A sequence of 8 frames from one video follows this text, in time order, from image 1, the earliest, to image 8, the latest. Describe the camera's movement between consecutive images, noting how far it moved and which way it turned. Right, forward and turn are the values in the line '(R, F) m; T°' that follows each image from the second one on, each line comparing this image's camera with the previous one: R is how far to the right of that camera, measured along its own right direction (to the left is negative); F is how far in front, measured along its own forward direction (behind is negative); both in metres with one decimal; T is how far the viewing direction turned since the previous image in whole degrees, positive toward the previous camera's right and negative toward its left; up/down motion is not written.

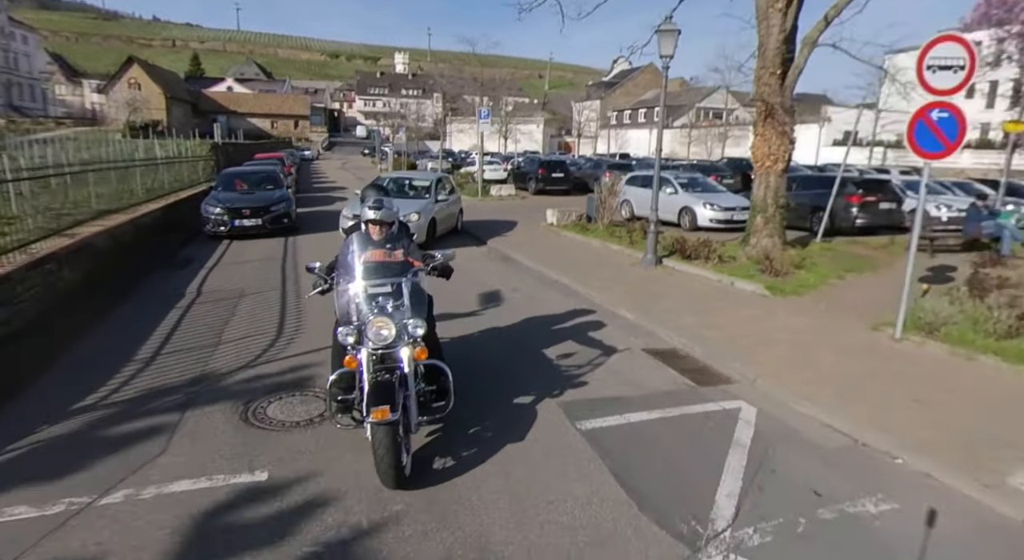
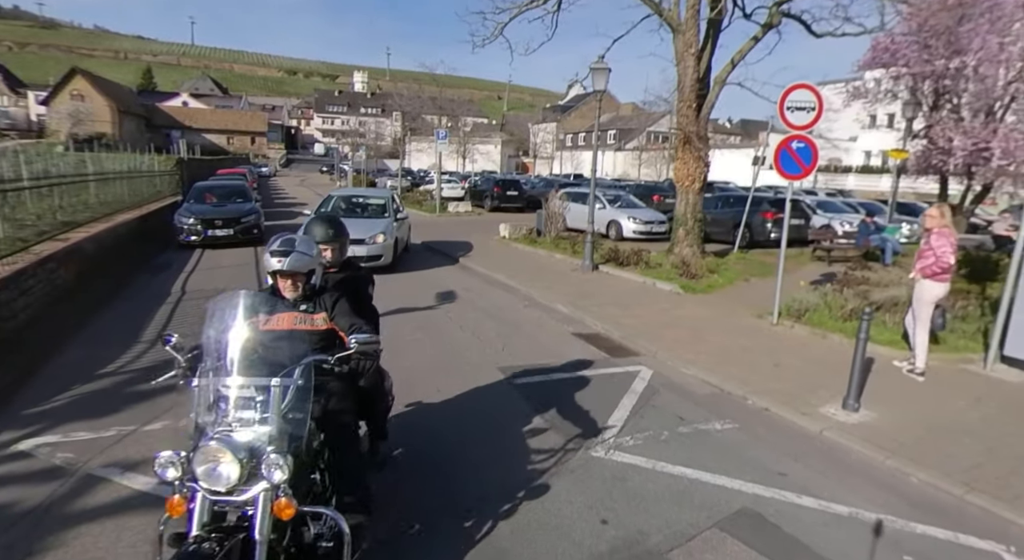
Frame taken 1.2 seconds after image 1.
(+0.1, -1.3) m; +4°
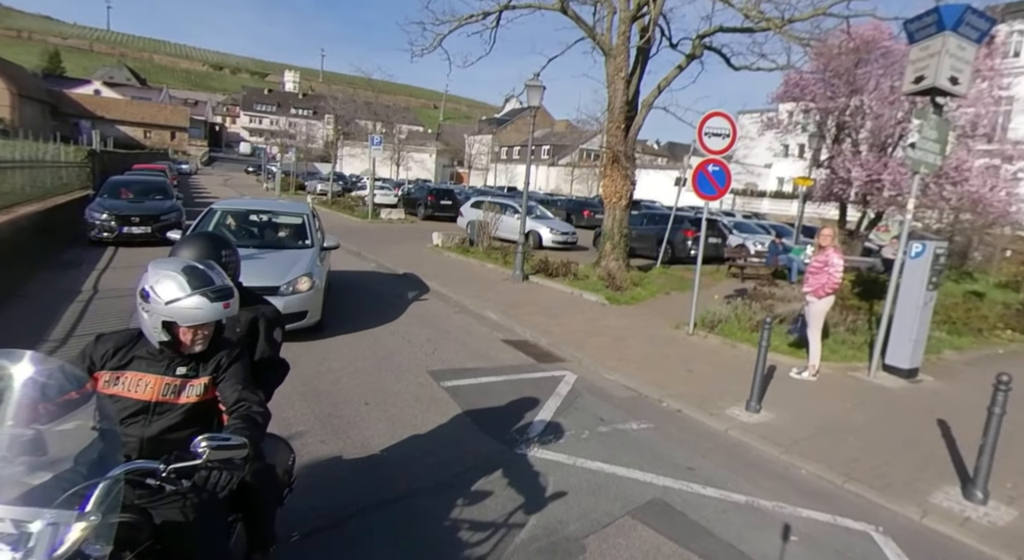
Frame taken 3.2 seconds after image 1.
(0.0, -0.2) m; +7°
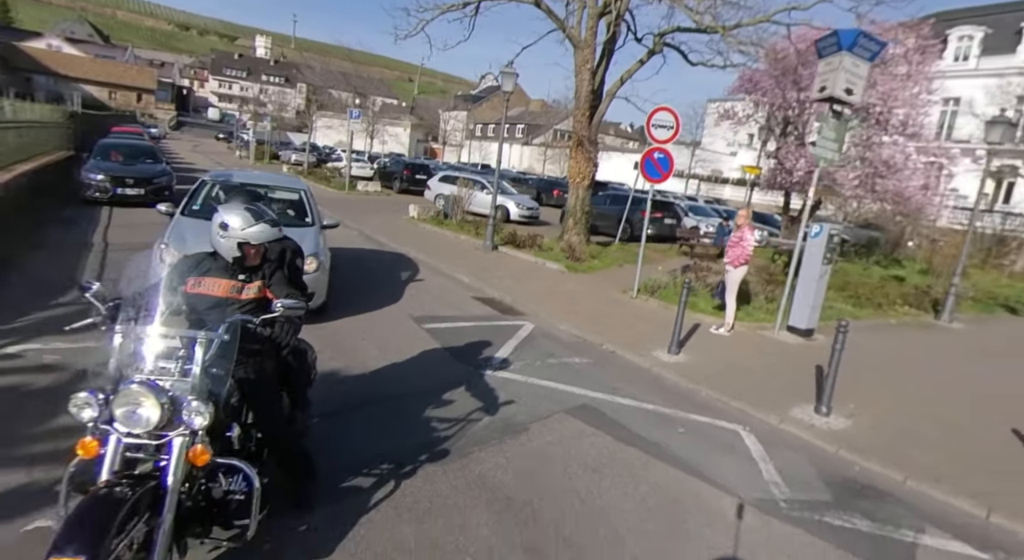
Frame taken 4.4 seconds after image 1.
(0.0, -1.2) m; +3°
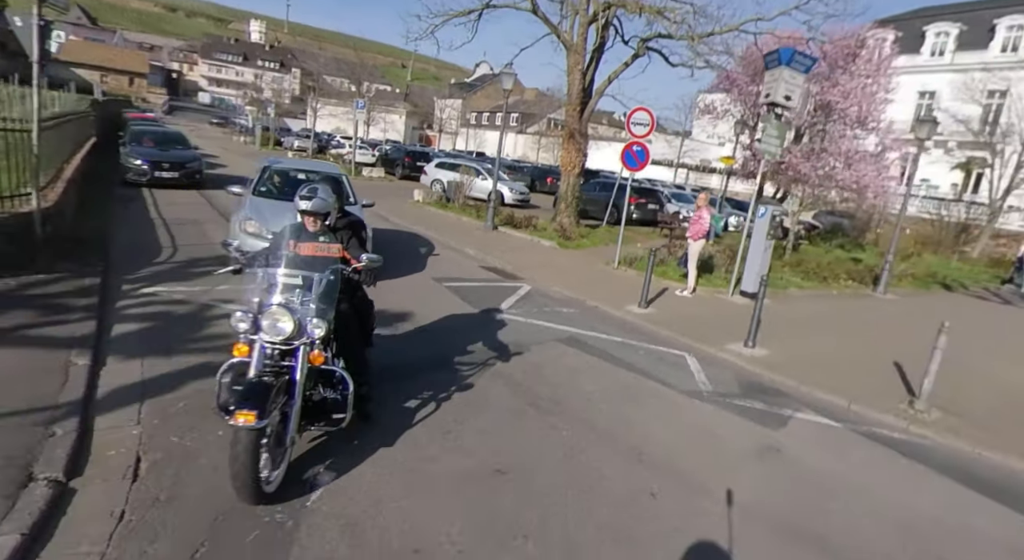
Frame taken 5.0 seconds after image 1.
(-0.2, -1.8) m; +1°
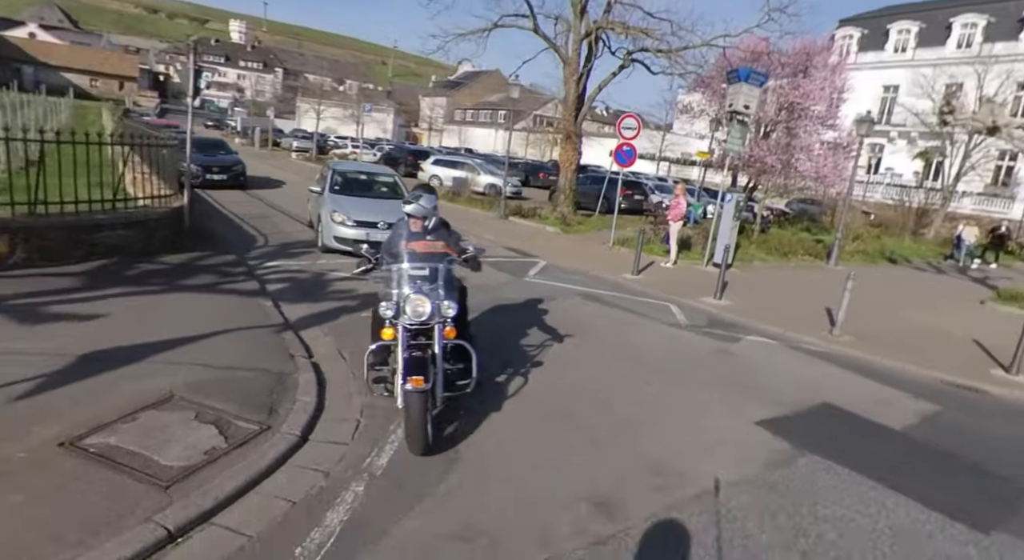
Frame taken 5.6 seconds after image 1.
(-0.7, -2.3) m; +1°
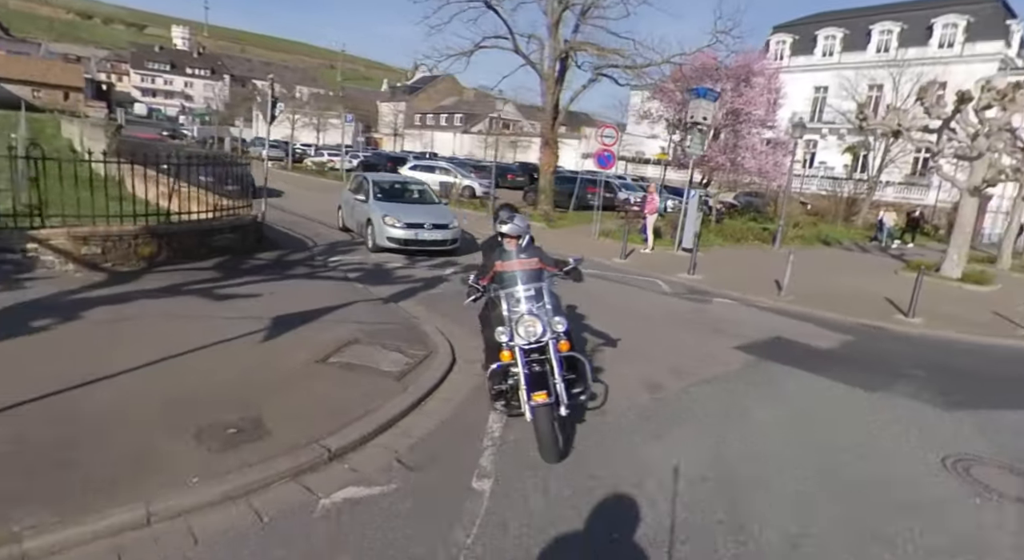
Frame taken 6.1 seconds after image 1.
(-1.2, -2.1) m; +4°
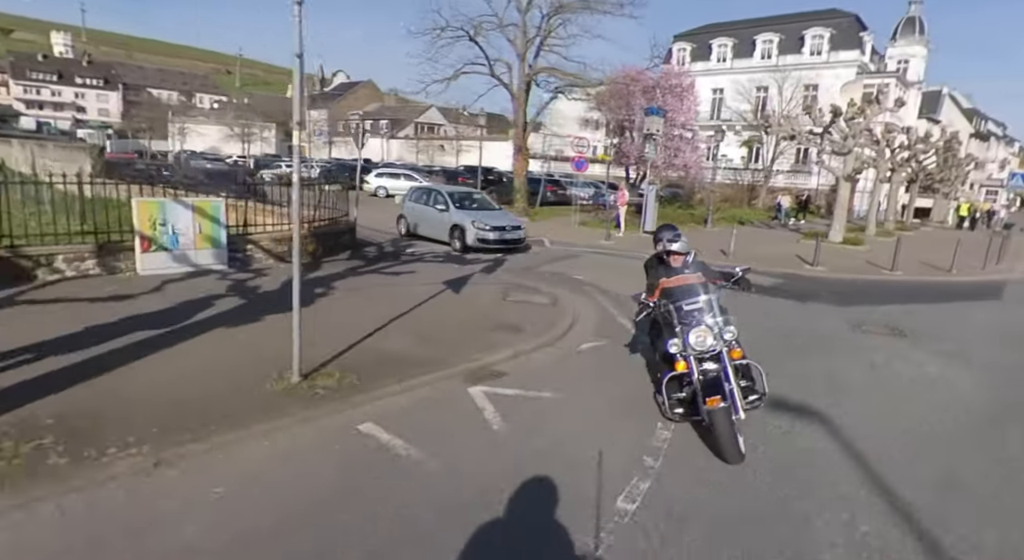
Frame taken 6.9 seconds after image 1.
(-3.0, -3.5) m; +8°
